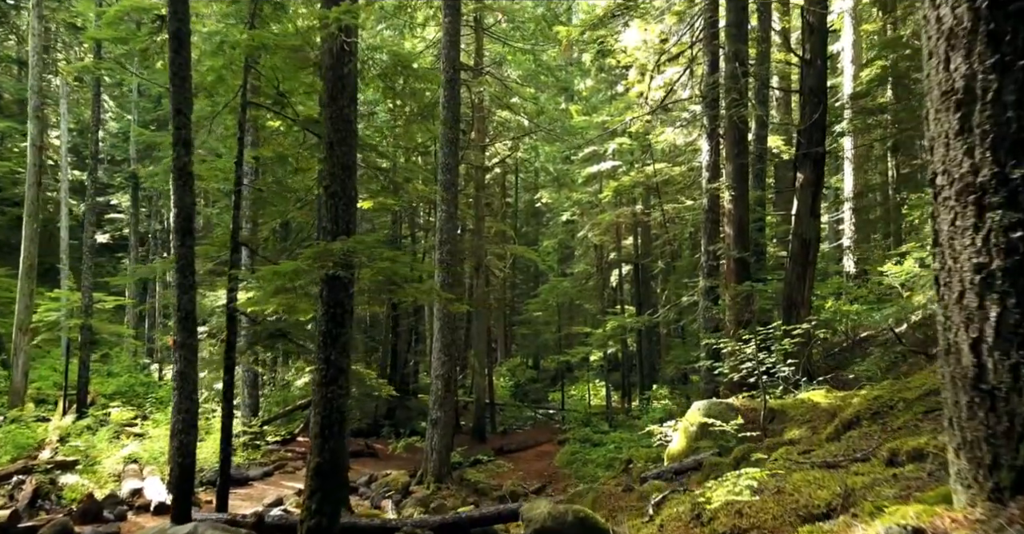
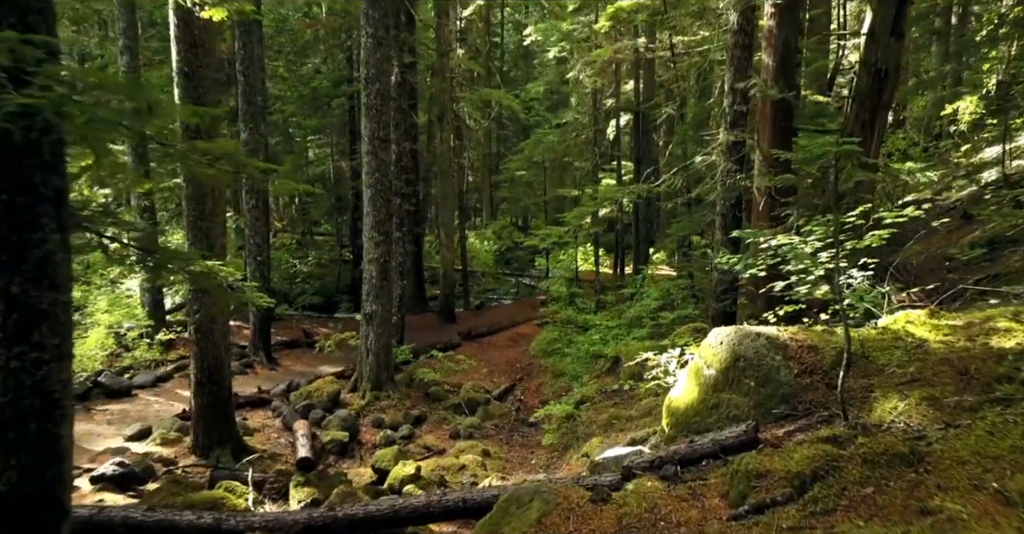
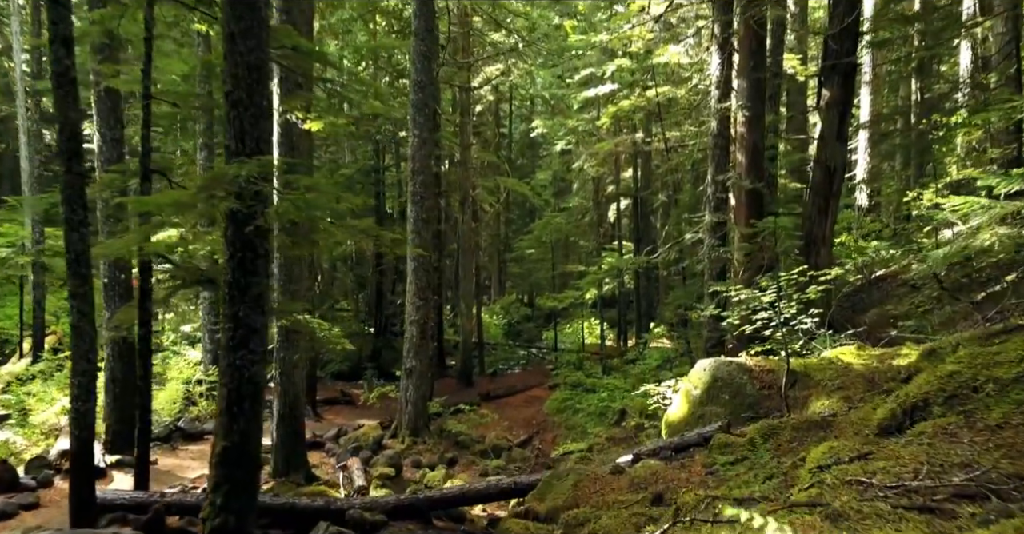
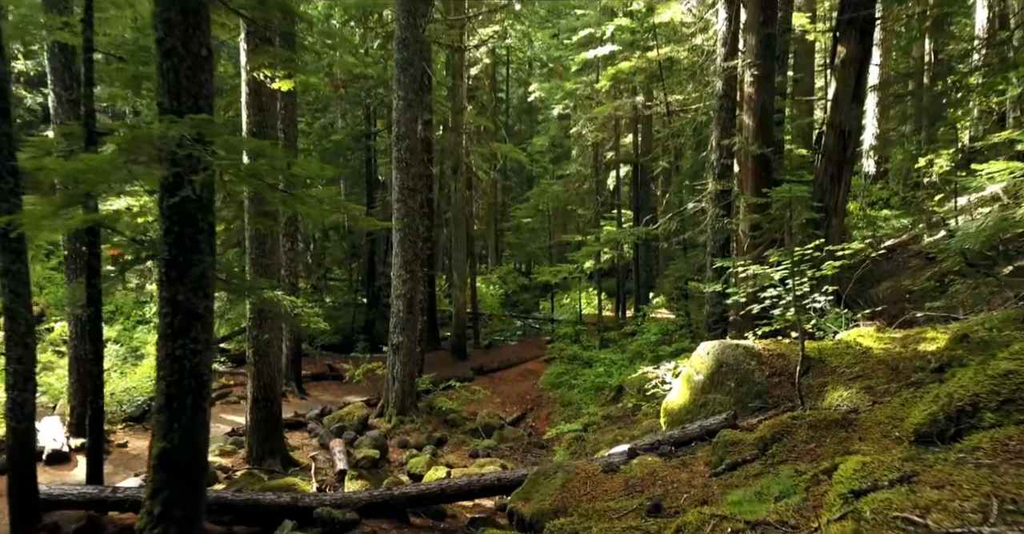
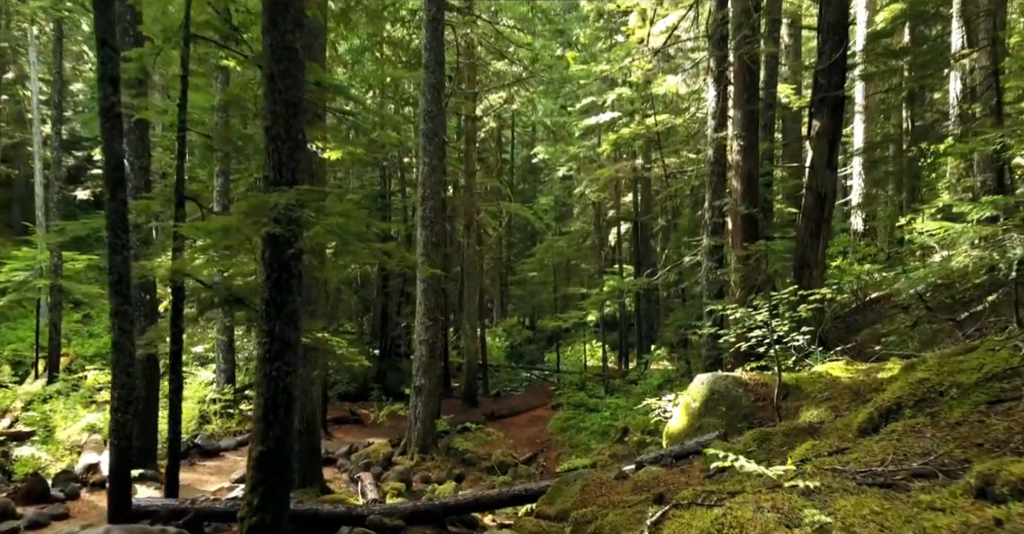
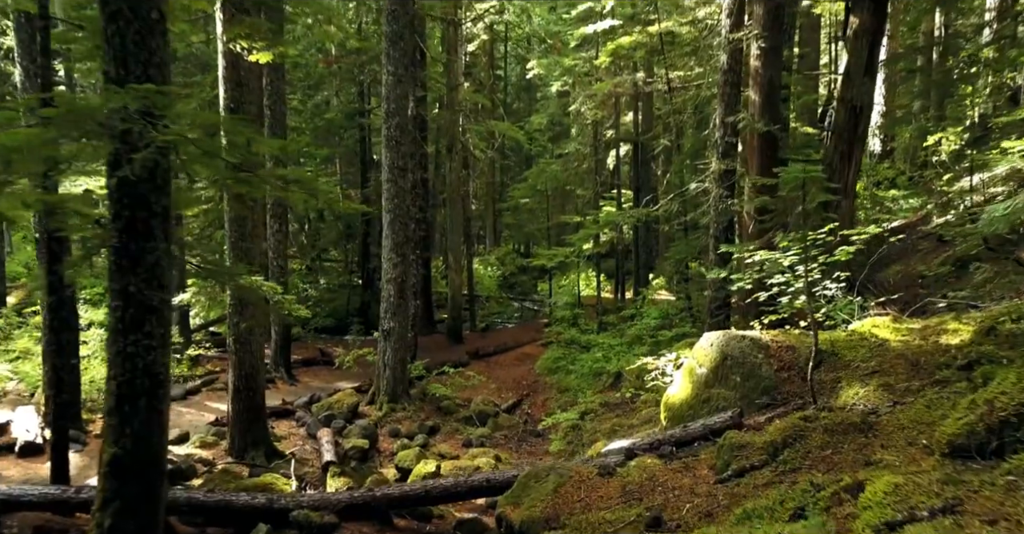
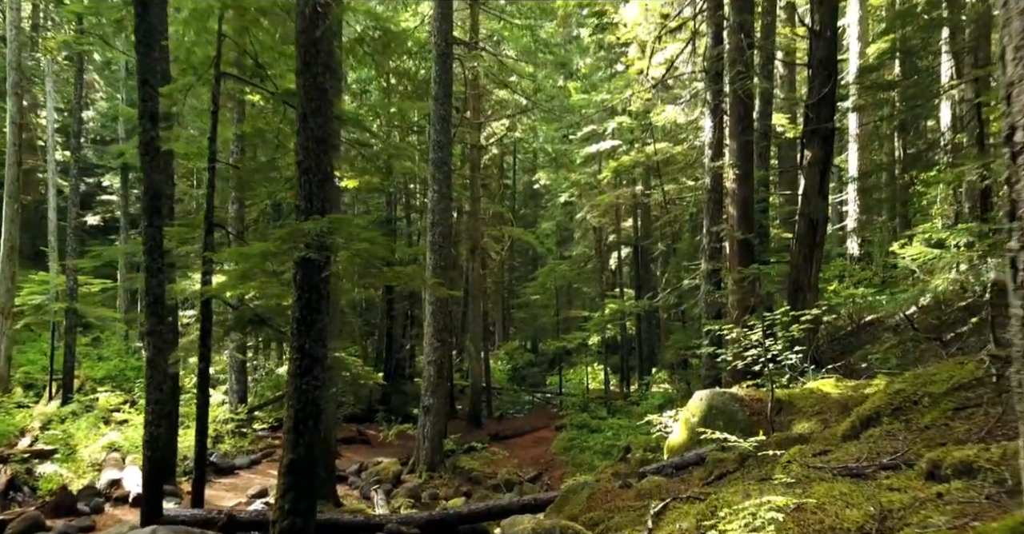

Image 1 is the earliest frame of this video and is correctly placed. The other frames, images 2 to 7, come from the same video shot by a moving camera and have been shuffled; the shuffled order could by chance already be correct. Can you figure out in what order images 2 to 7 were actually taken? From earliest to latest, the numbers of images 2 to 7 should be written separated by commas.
7, 5, 3, 4, 6, 2
